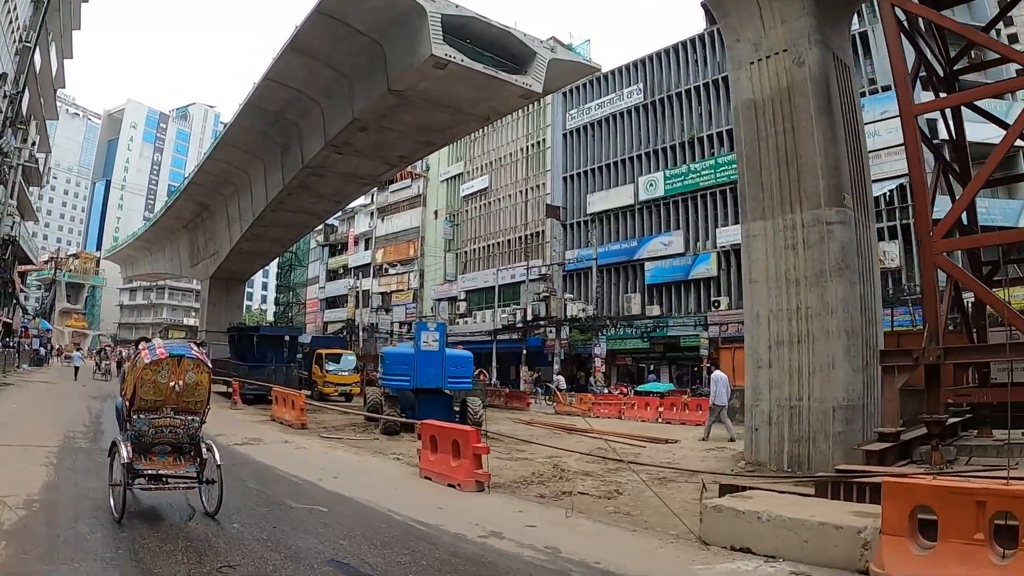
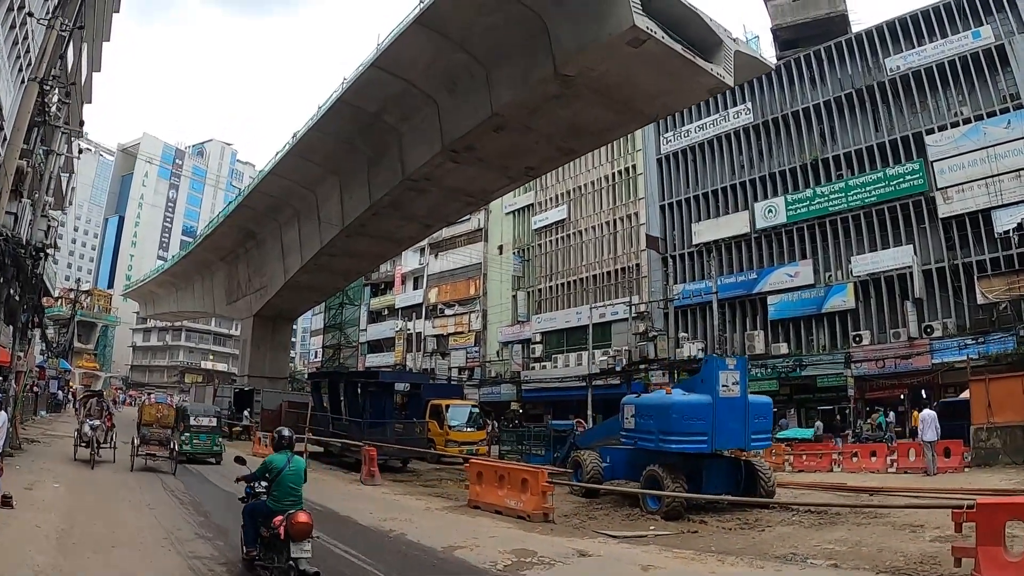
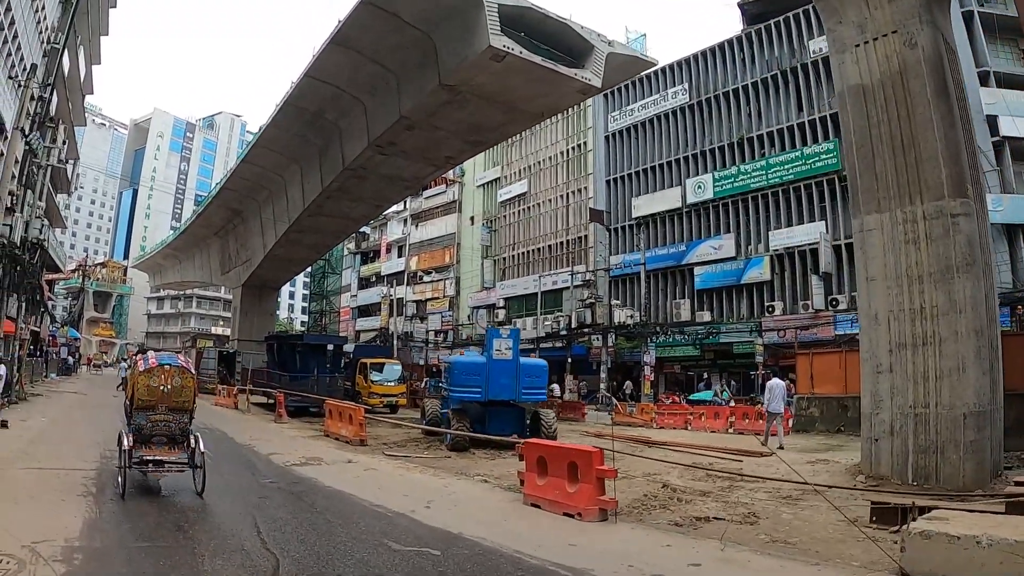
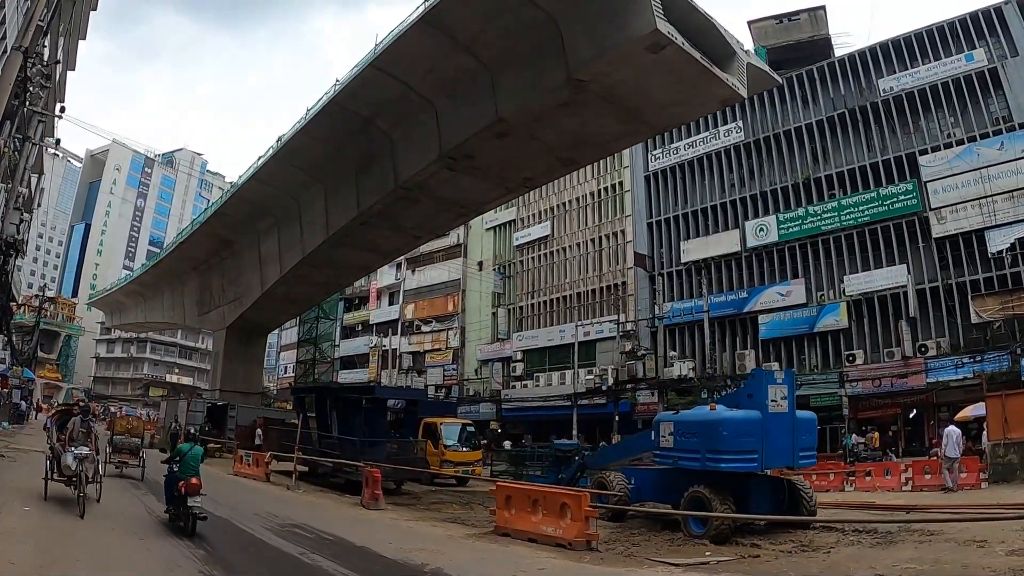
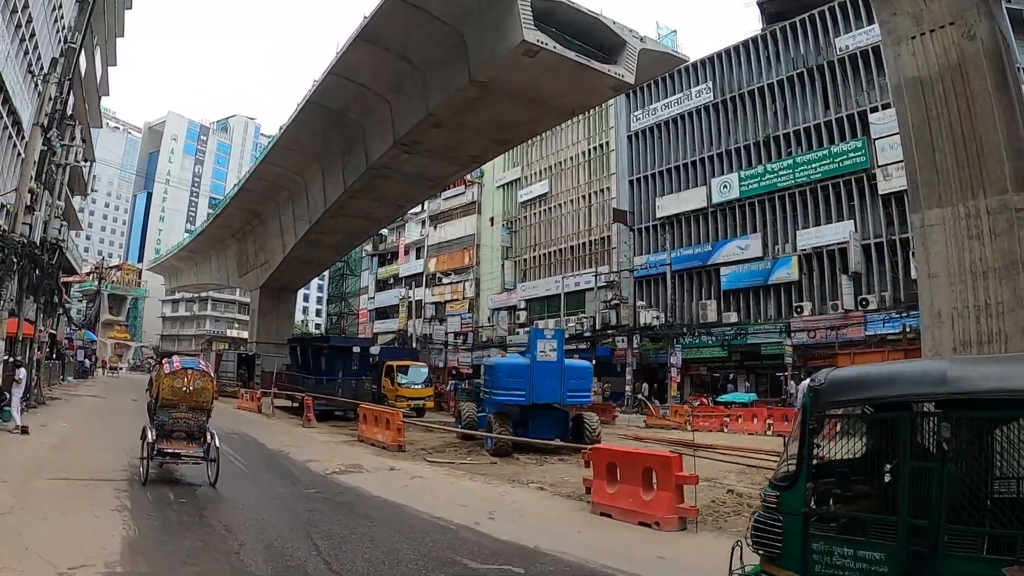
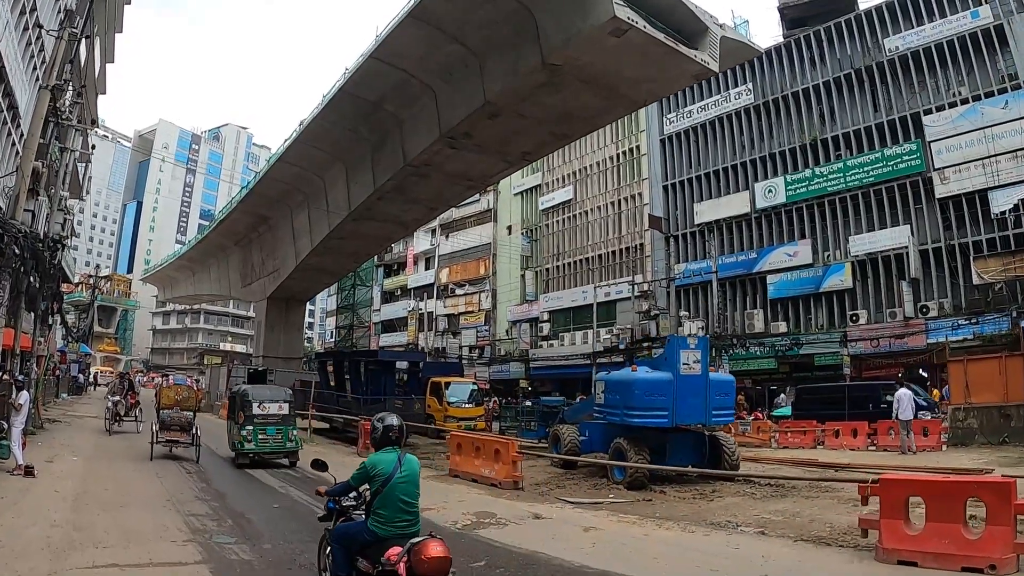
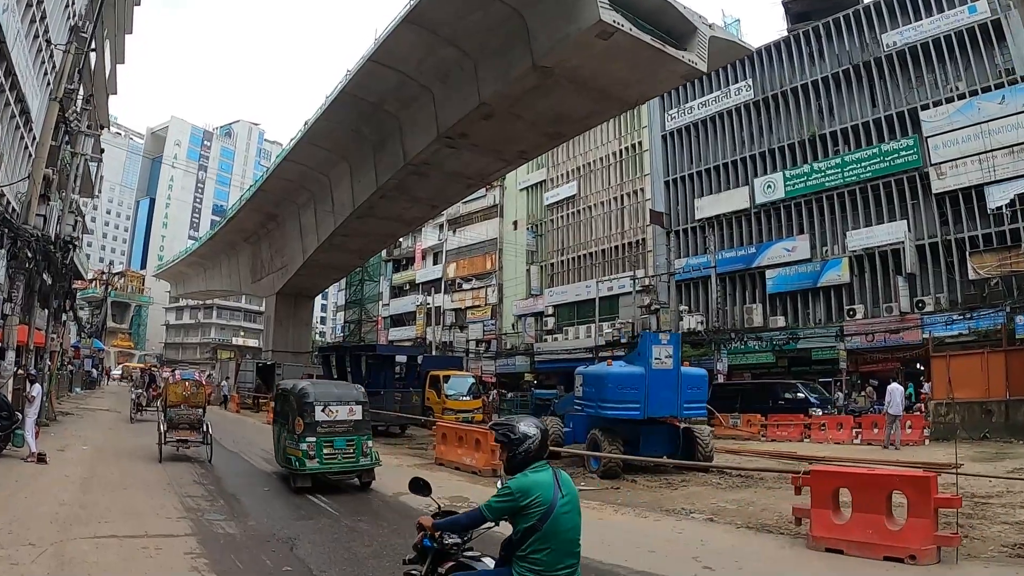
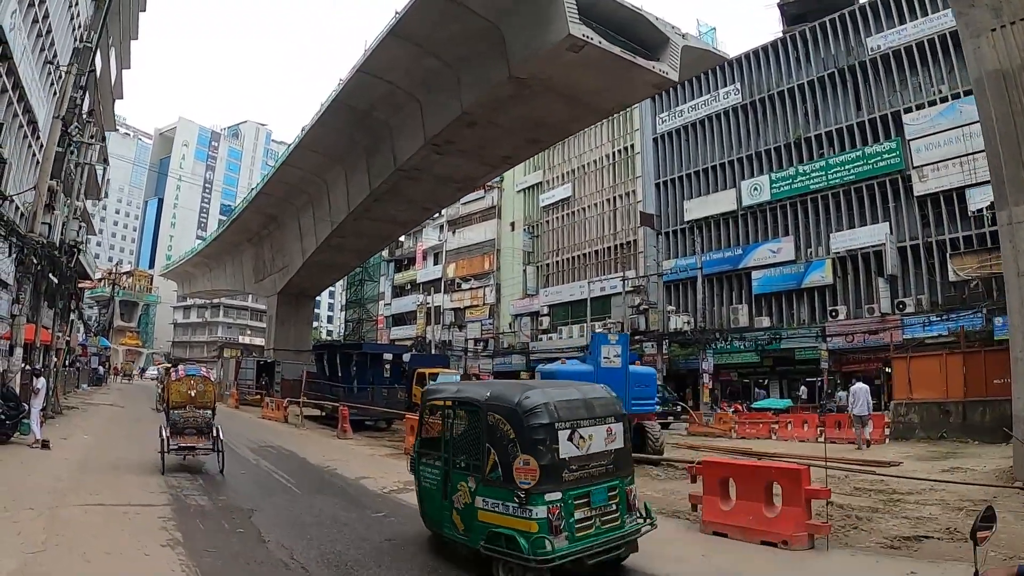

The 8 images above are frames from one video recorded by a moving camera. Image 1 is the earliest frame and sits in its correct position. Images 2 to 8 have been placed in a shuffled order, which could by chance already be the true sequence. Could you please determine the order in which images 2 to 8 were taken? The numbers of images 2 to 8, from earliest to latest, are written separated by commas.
3, 5, 8, 7, 6, 2, 4
